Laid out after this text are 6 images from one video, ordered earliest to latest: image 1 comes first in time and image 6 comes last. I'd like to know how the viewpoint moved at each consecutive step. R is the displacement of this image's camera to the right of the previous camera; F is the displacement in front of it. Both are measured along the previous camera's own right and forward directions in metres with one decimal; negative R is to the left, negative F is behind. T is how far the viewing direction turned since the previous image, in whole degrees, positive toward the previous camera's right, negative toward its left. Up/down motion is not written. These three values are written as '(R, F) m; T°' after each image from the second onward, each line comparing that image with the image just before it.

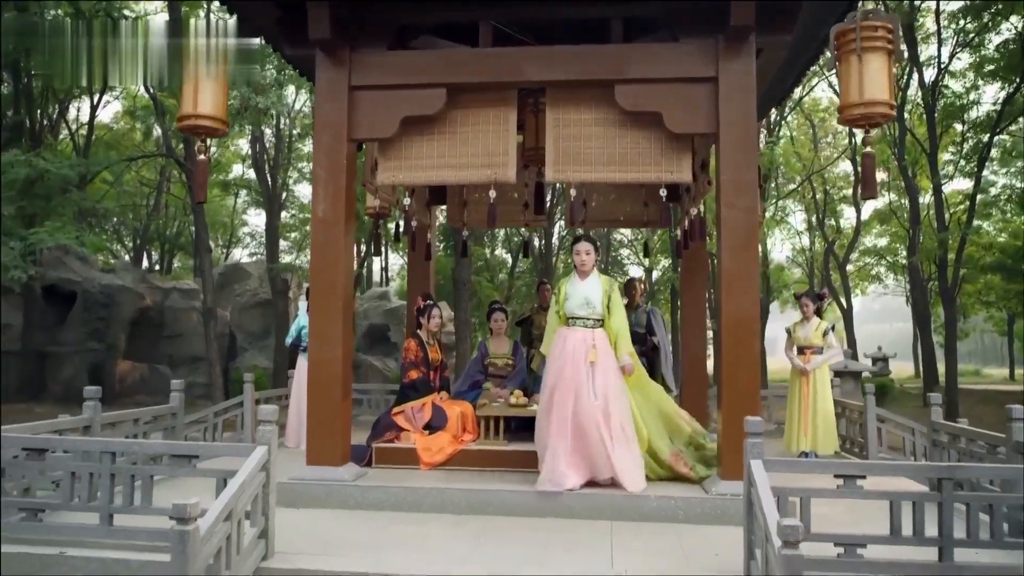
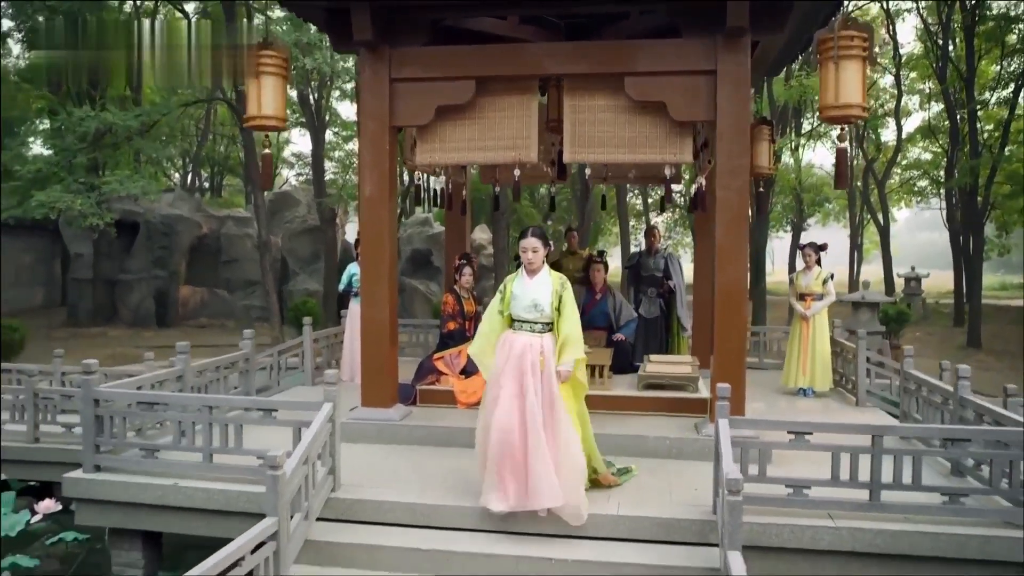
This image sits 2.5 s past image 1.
(+0.1, -0.7) m; -3°
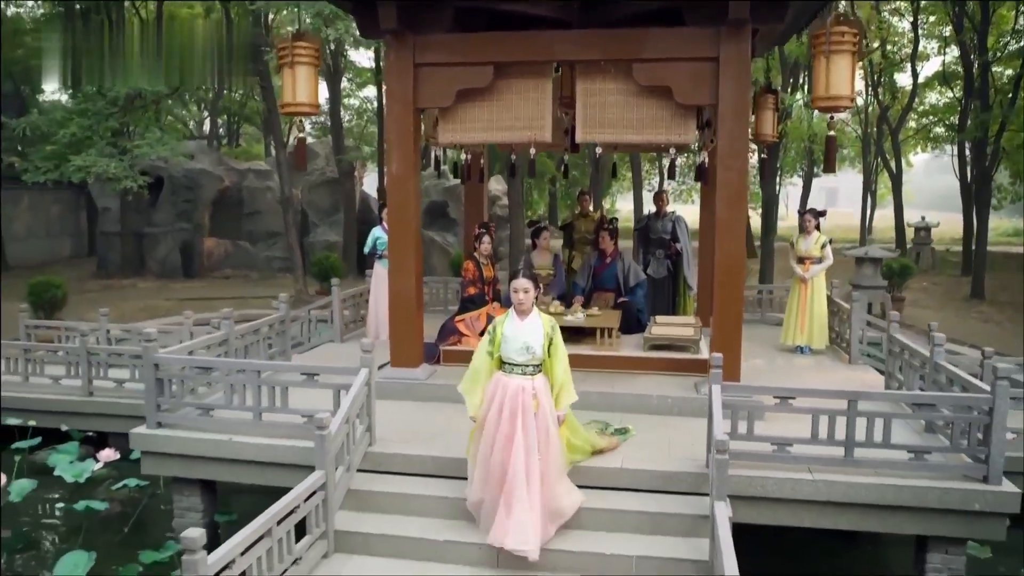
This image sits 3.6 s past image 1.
(0.0, -0.5) m; -1°
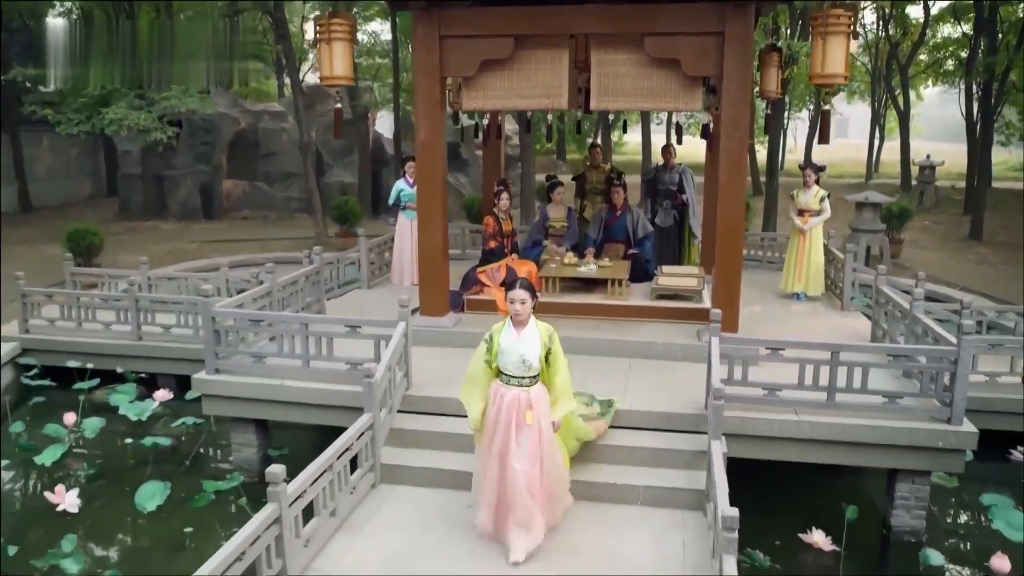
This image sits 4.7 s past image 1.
(-0.1, -0.6) m; 0°
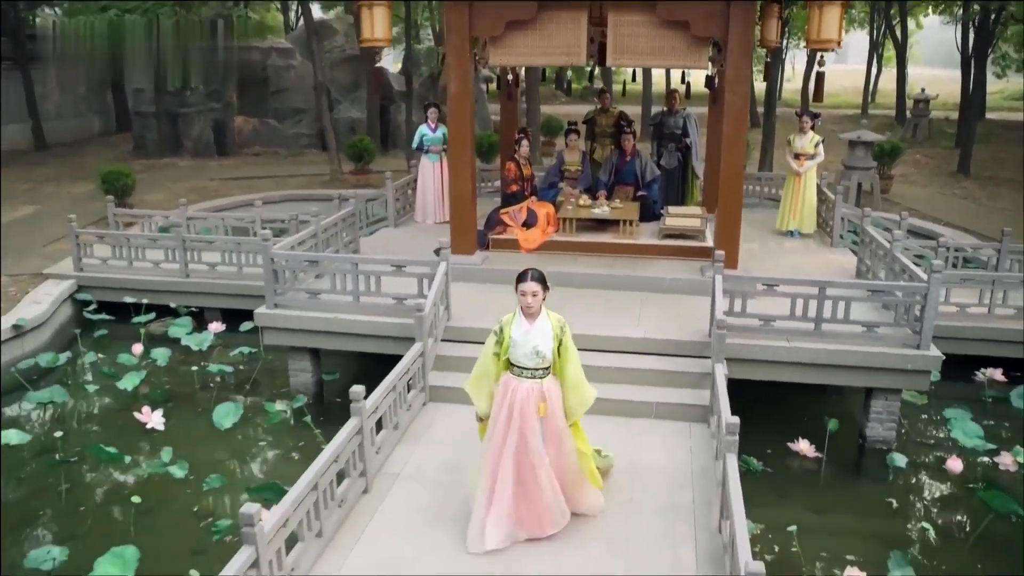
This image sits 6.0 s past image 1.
(-0.2, -0.8) m; 0°
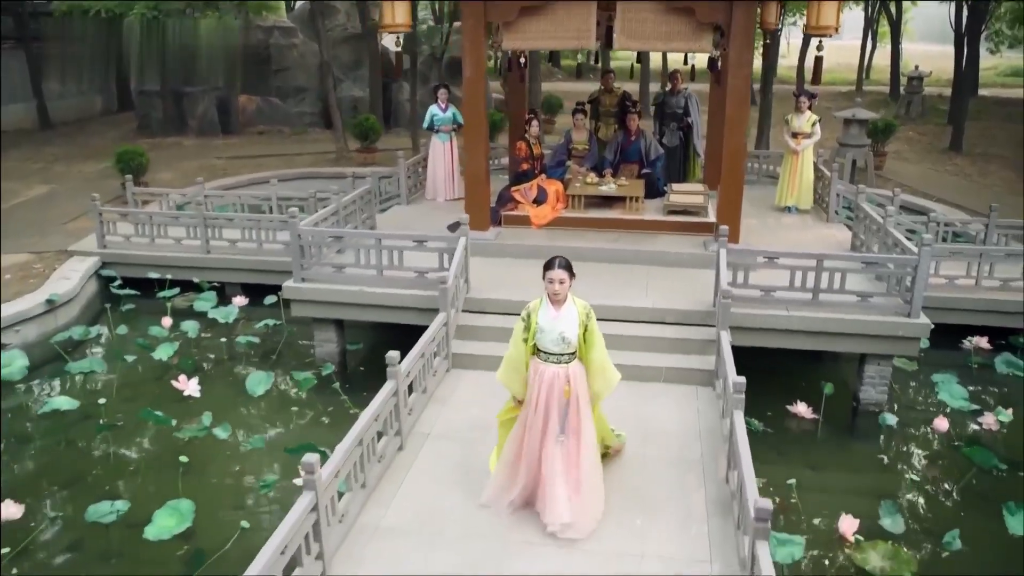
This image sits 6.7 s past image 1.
(-0.2, -0.4) m; 0°
